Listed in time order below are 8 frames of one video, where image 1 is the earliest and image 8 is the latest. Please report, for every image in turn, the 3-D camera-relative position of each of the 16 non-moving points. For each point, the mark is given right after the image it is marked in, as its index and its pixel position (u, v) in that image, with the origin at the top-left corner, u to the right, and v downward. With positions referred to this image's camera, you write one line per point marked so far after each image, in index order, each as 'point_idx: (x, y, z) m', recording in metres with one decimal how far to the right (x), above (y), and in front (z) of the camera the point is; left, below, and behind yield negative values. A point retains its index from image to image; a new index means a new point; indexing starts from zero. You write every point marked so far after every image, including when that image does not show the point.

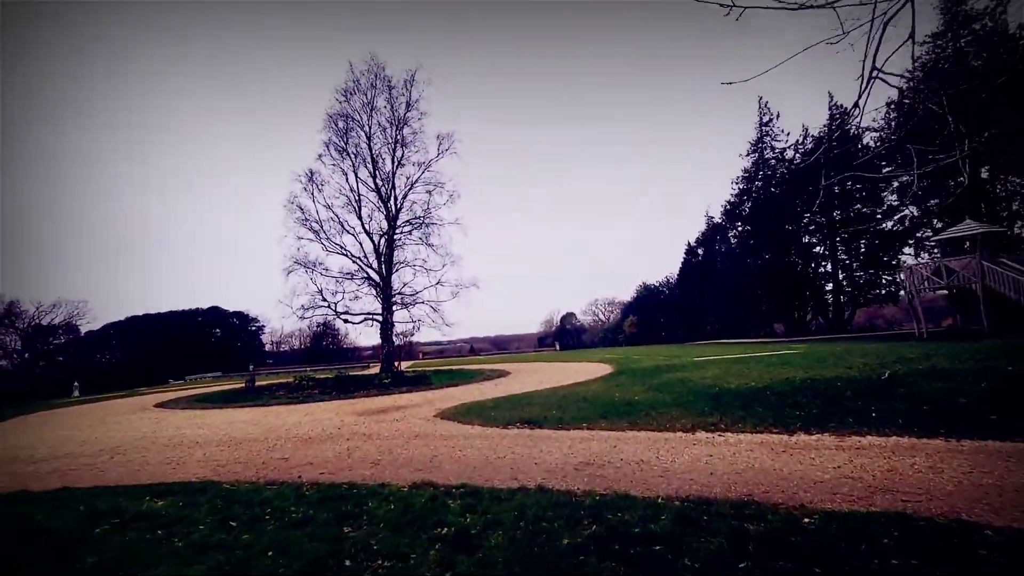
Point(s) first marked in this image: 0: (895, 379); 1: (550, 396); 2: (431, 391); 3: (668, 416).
0: (+9.9, -2.3, +13.8) m
1: (+1.1, -3.1, +15.5) m
2: (-2.9, -3.8, +19.6) m
3: (+3.3, -2.6, +11.2) m
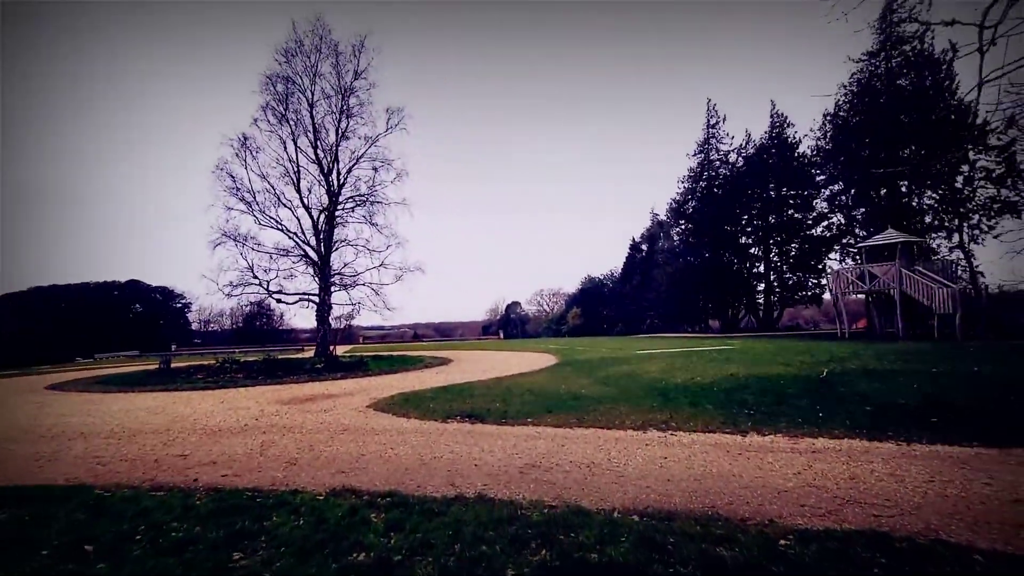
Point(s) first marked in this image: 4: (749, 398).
0: (+8.5, -2.3, +14.0) m
1: (-0.5, -2.7, +14.7) m
2: (-5.0, -3.1, +18.4) m
3: (+2.1, -2.4, +10.6) m
4: (+5.1, -2.3, +11.4) m
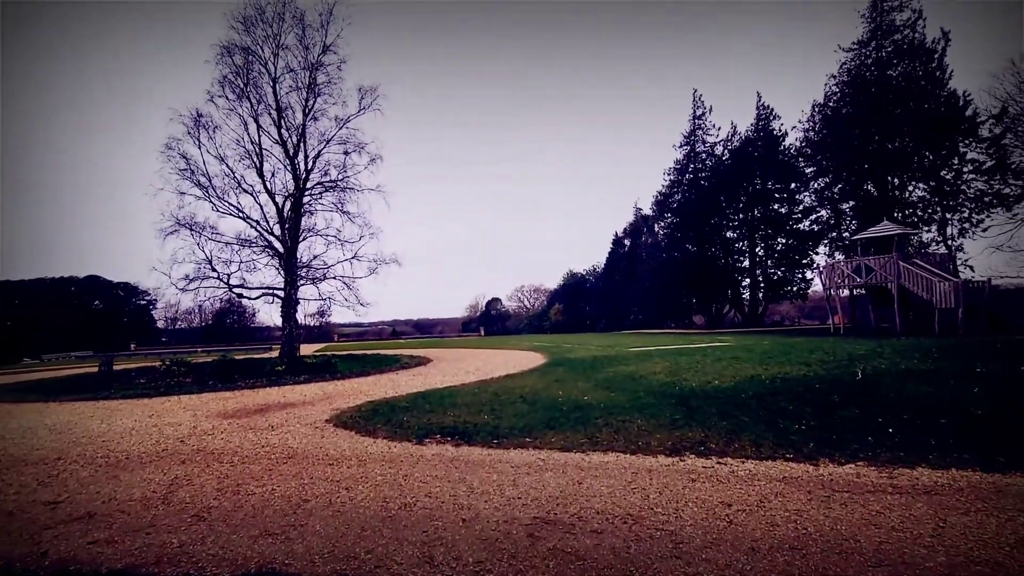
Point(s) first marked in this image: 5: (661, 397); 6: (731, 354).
0: (+8.2, -2.1, +12.2) m
1: (-0.7, -2.5, +12.6) m
2: (-5.3, -2.8, +16.2) m
3: (+2.0, -2.2, +8.6) m
4: (+4.9, -2.1, +9.5) m
5: (+3.0, -2.2, +11.1) m
6: (+7.9, -2.4, +19.5) m
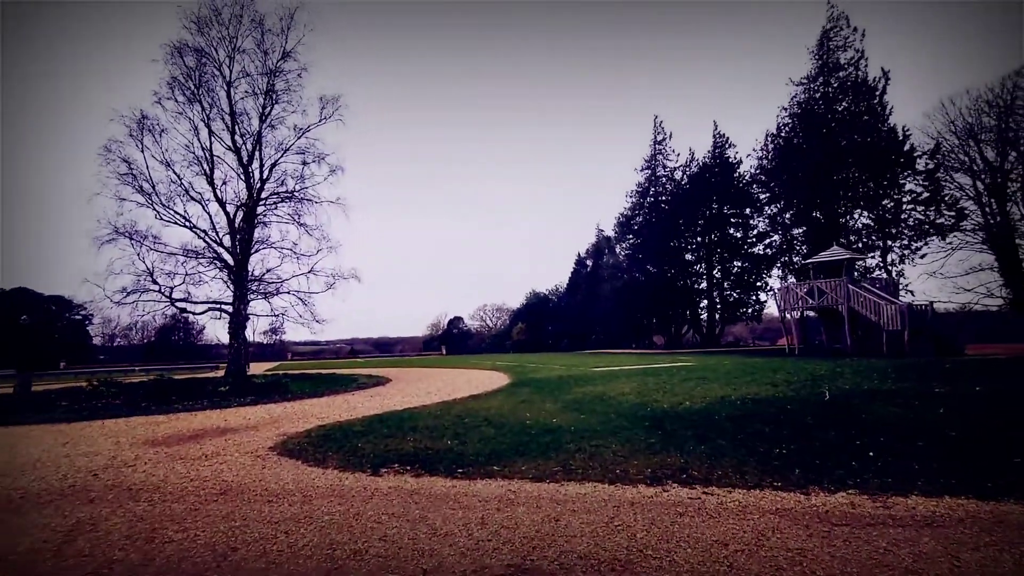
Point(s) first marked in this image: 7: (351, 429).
0: (+7.4, -2.5, +12.1) m
1: (-1.5, -2.8, +11.9) m
2: (-6.4, -3.2, +15.0) m
3: (+1.5, -2.5, +8.1) m
4: (+4.3, -2.4, +9.2) m
5: (+2.3, -2.6, +10.6) m
6: (+6.6, -3.1, +19.3) m
7: (-3.1, -2.8, +10.5) m
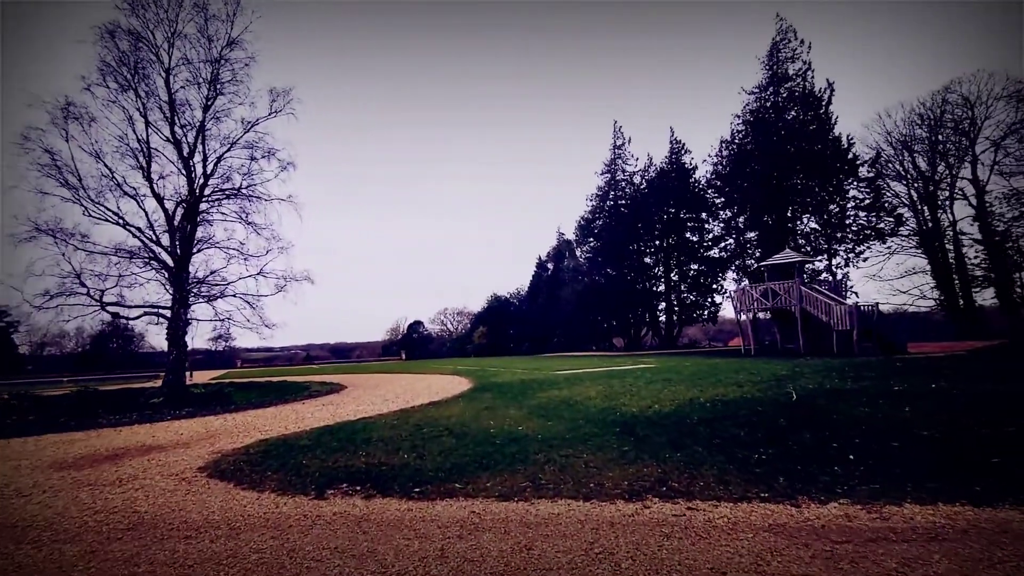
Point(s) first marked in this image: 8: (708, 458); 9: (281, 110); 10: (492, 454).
0: (+6.6, -2.5, +11.9) m
1: (-2.3, -2.8, +11.0) m
2: (-7.4, -3.3, +13.8) m
3: (+1.0, -2.4, +7.5) m
4: (+3.7, -2.4, +8.8) m
5: (+1.6, -2.6, +10.0) m
6: (+5.3, -3.1, +19.1) m
7: (-3.8, -2.8, +9.6) m
8: (+2.7, -2.3, +7.3) m
9: (-8.4, +6.5, +19.3) m
10: (-0.3, -2.5, +8.1) m
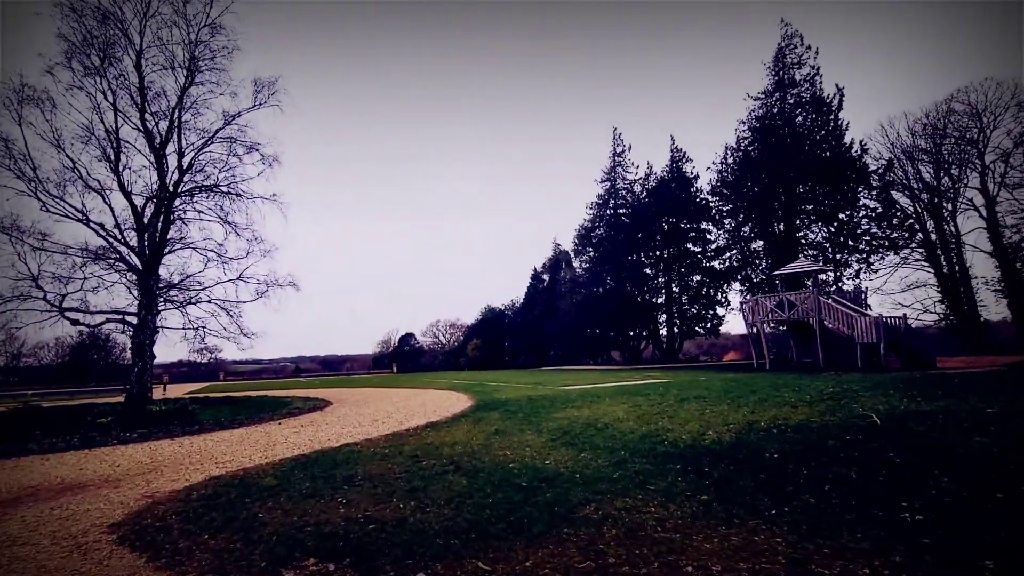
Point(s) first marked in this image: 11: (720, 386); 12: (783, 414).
0: (+7.0, -2.5, +9.7) m
1: (-1.9, -2.7, +8.7) m
2: (-7.0, -3.2, +11.4) m
3: (+1.4, -2.3, +5.2) m
4: (+4.2, -2.3, +6.6) m
5: (+2.0, -2.5, +7.8) m
6: (+5.5, -3.3, +16.9) m
7: (-3.4, -2.6, +7.3) m
8: (+3.1, -2.2, +5.1) m
9: (-8.1, +6.5, +17.1) m
10: (+0.1, -2.4, +5.8) m
11: (+7.4, -3.5, +19.1) m
12: (+5.7, -2.7, +11.3) m
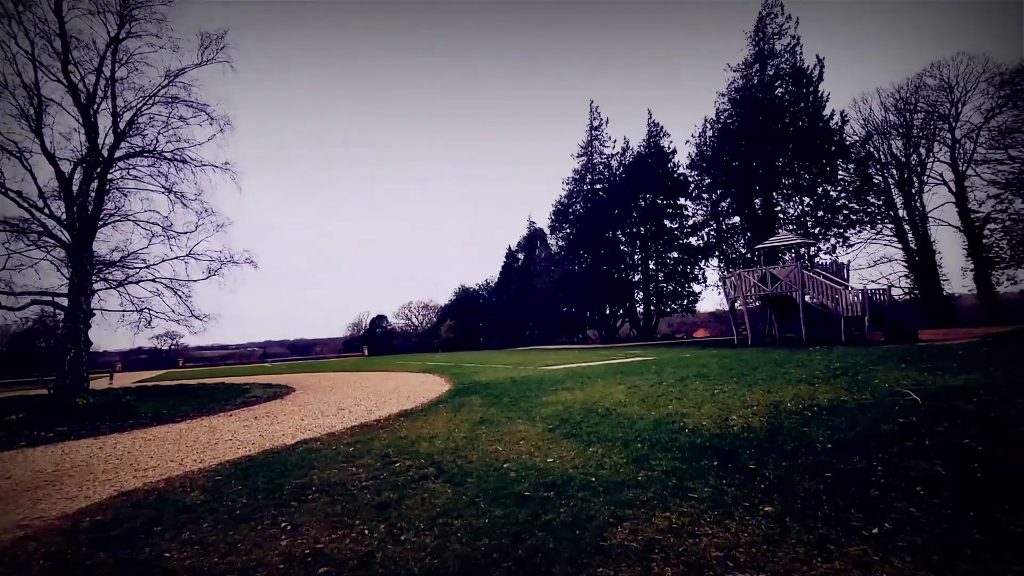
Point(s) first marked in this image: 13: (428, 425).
0: (+6.8, -1.8, +8.5) m
1: (-2.0, -2.2, +7.1) m
2: (-7.3, -2.7, +9.5) m
3: (+1.5, -1.8, +3.7) m
4: (+4.2, -1.8, +5.2) m
5: (+2.0, -2.0, +6.3) m
6: (+5.0, -2.4, +15.6) m
7: (-3.4, -2.2, +5.5) m
8: (+3.2, -1.7, +3.7) m
9: (-8.7, +7.2, +14.8) m
10: (+0.2, -1.9, +4.3) m
11: (+6.8, -2.5, +17.9) m
12: (+5.5, -2.0, +10.1) m
13: (-1.4, -2.4, +9.4) m
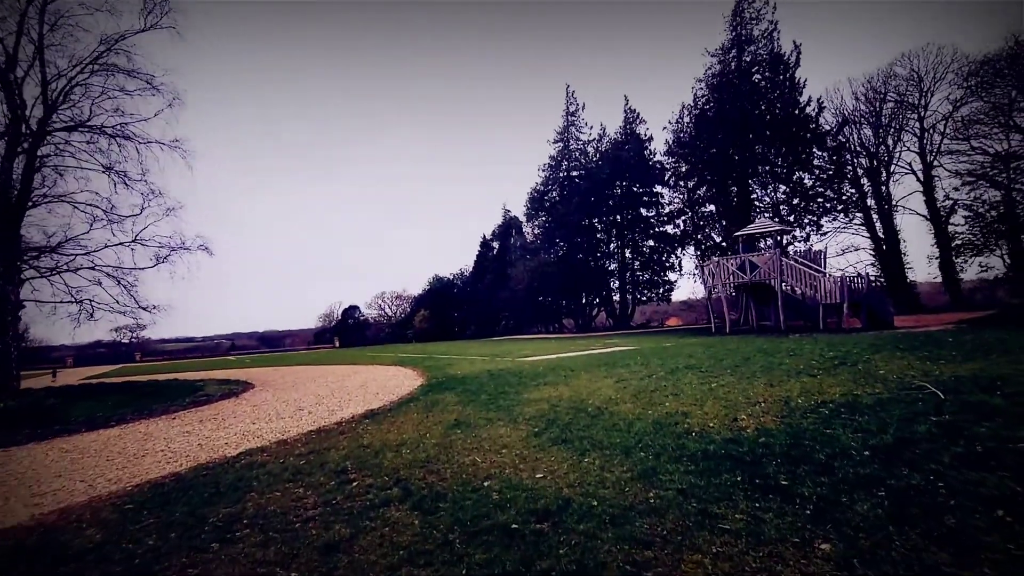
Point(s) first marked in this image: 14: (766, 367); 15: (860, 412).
0: (+6.6, -1.6, +7.7) m
1: (-2.2, -2.0, +5.9) m
2: (-7.6, -2.5, +8.1) m
3: (+1.4, -1.7, +2.7) m
4: (+4.0, -1.6, +4.3) m
5: (+1.8, -1.8, +5.3) m
6: (+4.4, -2.0, +14.7) m
7: (-3.6, -2.0, +4.3) m
8: (+3.1, -1.6, +2.7) m
9: (-9.3, +7.5, +13.1) m
10: (+0.1, -1.8, +3.2) m
11: (+6.1, -2.0, +17.1) m
12: (+5.1, -1.7, +9.2) m
13: (-1.7, -2.1, +8.2) m
14: (+5.8, -1.8, +12.2) m
15: (+4.5, -1.6, +7.1) m
